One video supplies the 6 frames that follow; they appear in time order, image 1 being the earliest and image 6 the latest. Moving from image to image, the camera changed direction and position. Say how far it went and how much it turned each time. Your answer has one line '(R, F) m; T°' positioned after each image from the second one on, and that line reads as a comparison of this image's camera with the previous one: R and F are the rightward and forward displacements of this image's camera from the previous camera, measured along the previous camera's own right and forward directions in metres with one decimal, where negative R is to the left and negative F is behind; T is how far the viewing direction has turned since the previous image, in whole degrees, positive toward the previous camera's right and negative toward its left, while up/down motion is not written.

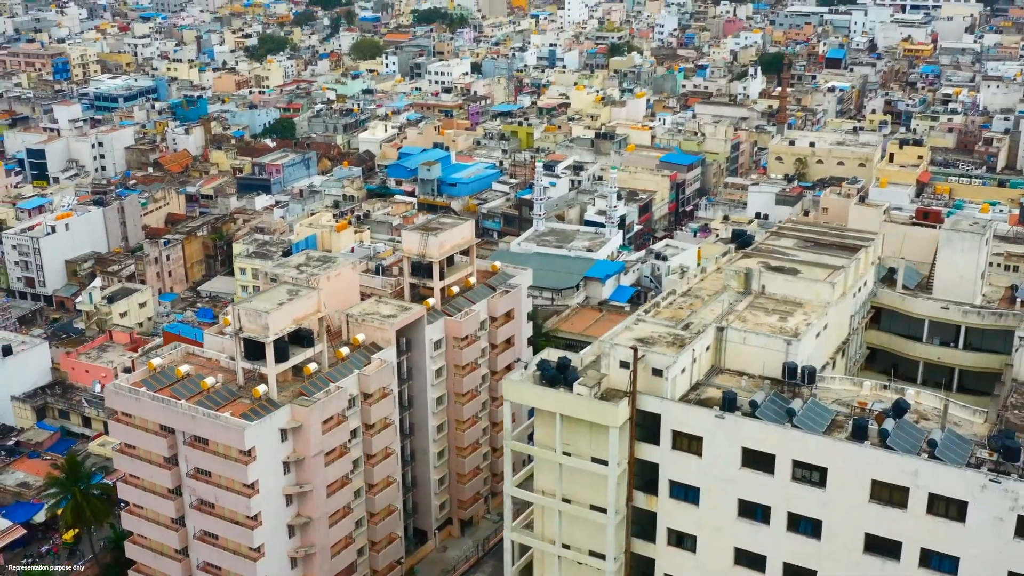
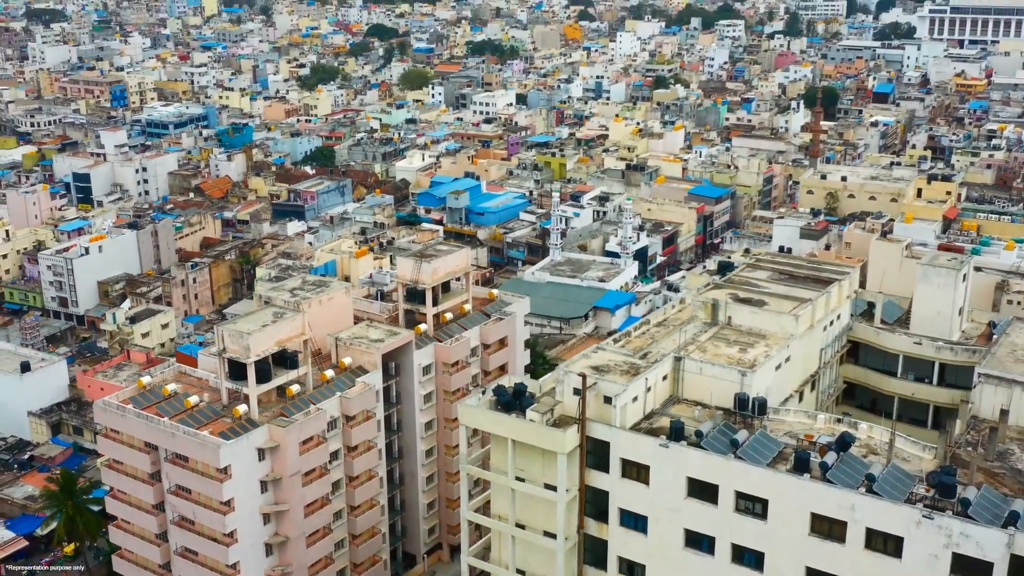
(+1.7, -0.2) m; -3°
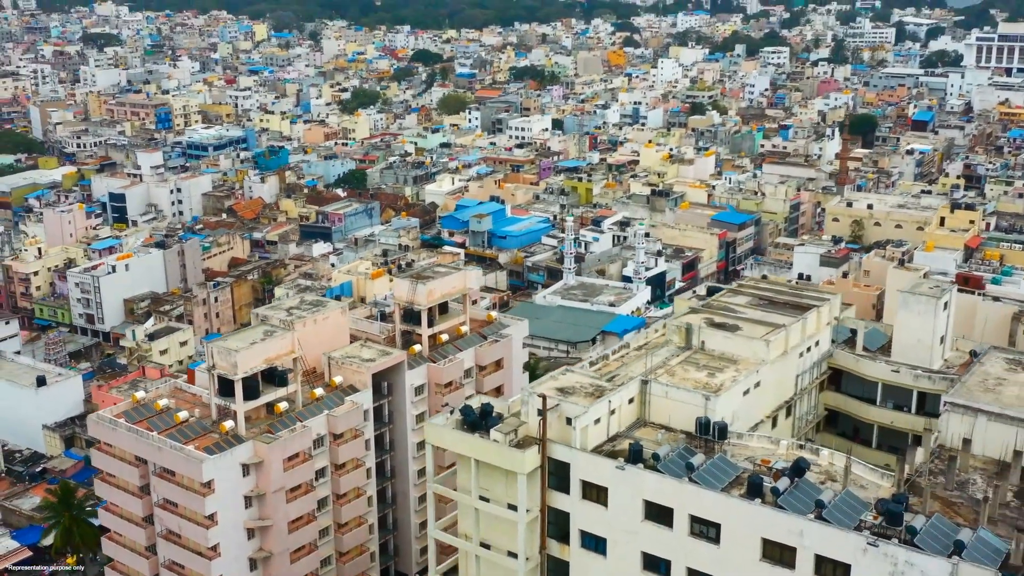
(+1.4, -0.2) m; -3°
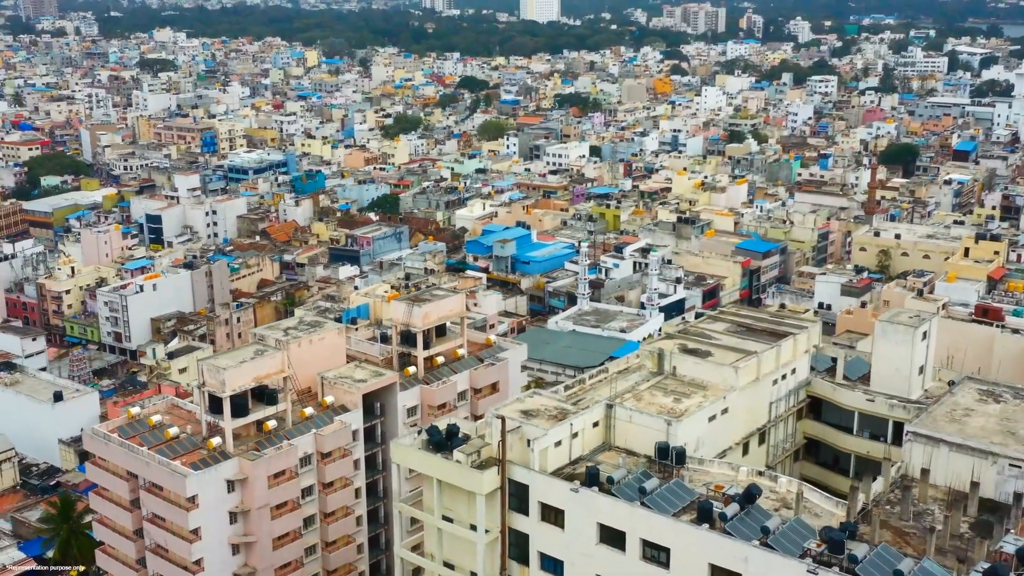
(+1.5, -0.2) m; -3°
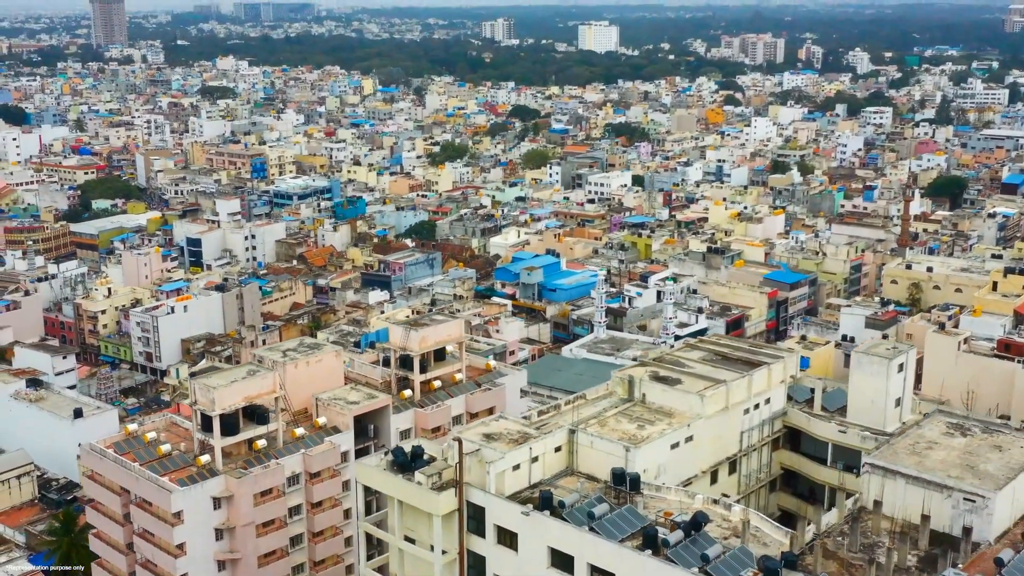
(+1.6, -0.2) m; -3°
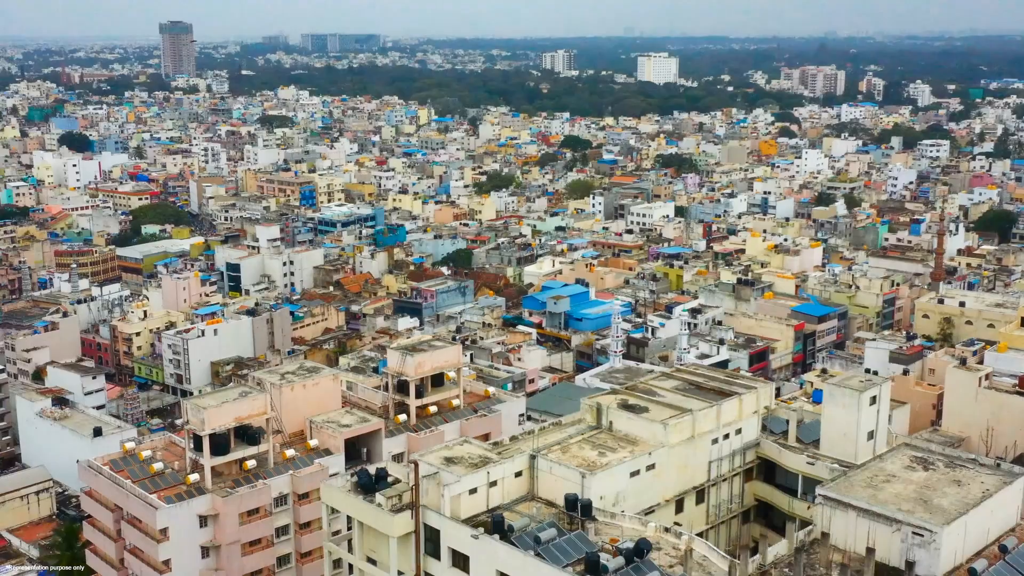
(+1.7, -0.2) m; -3°
